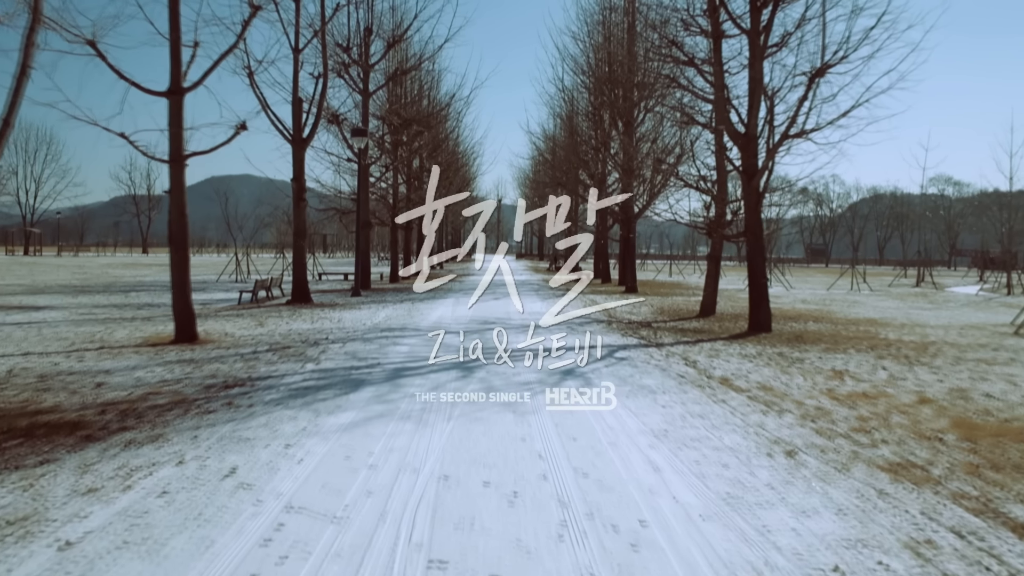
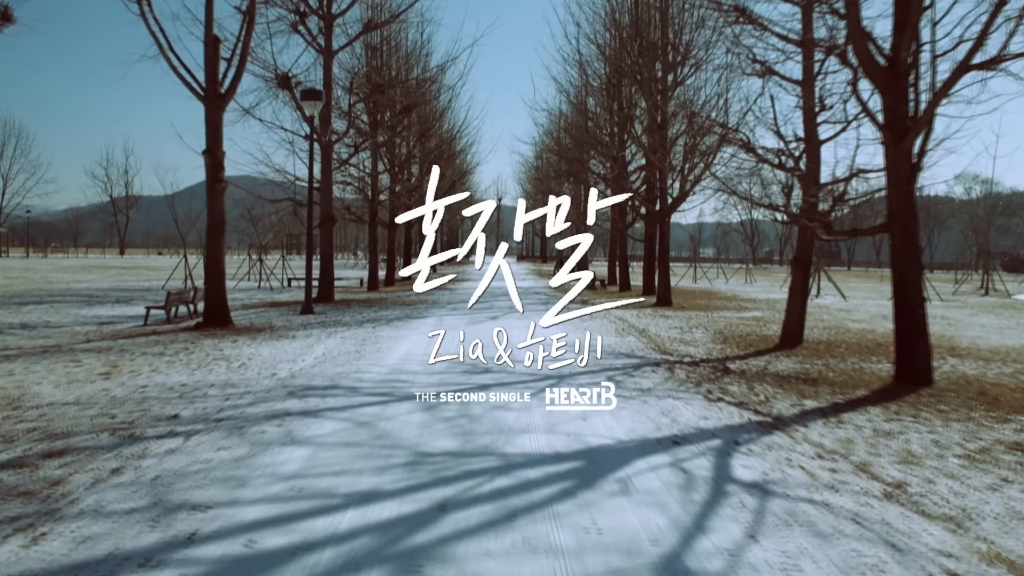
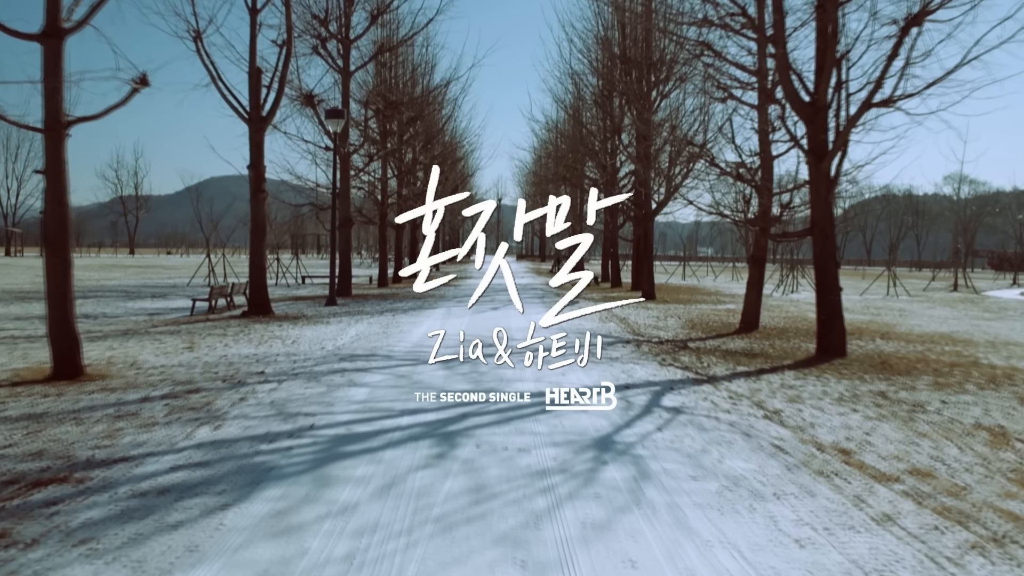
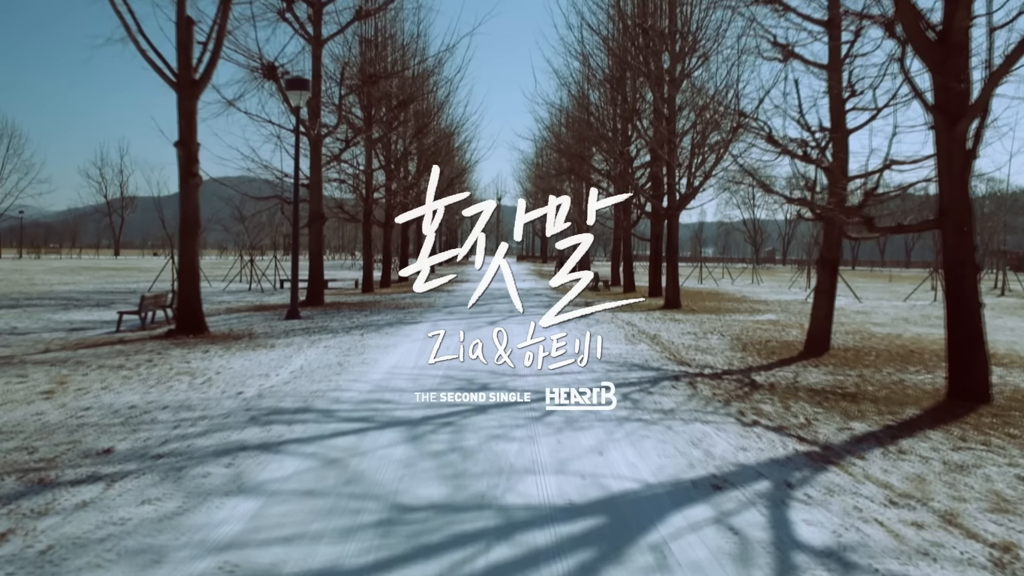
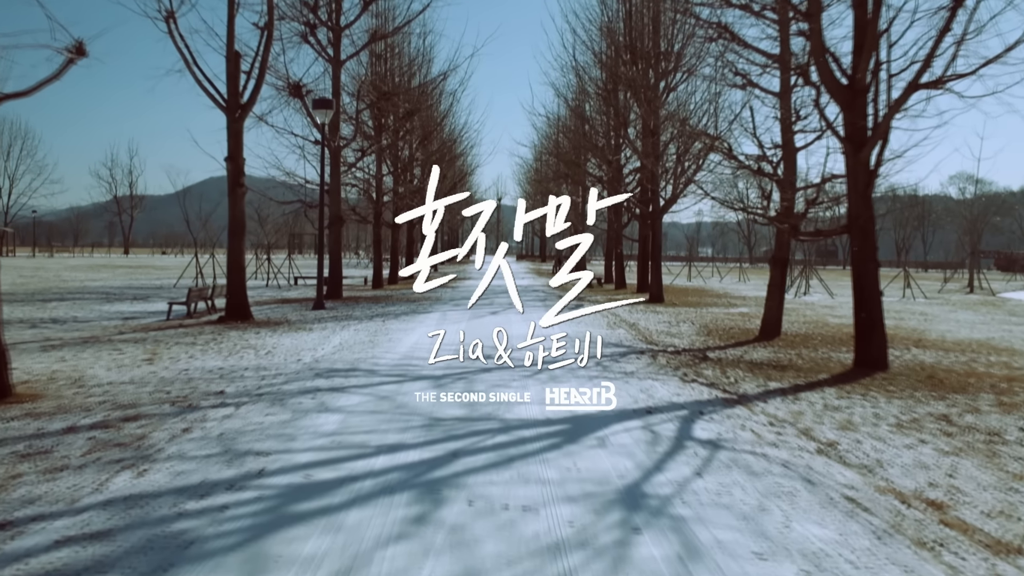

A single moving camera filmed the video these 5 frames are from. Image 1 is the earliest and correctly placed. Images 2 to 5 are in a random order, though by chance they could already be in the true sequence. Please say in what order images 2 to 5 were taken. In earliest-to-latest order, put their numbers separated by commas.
3, 5, 2, 4
